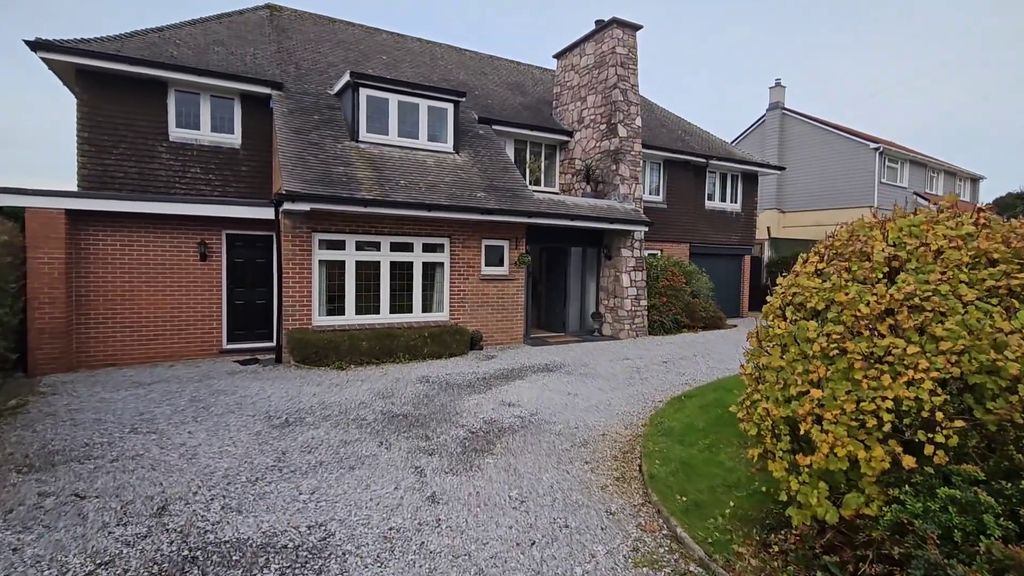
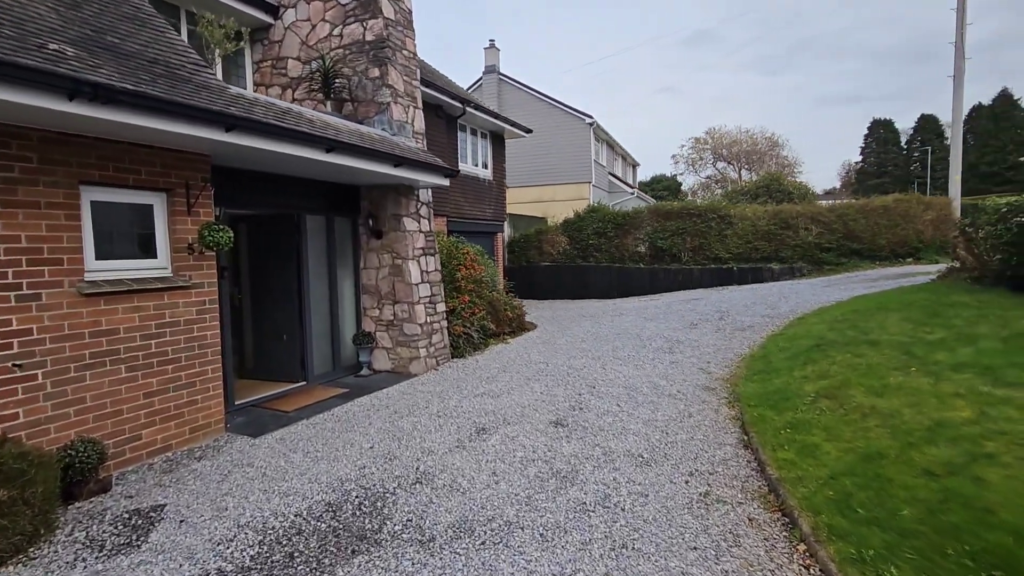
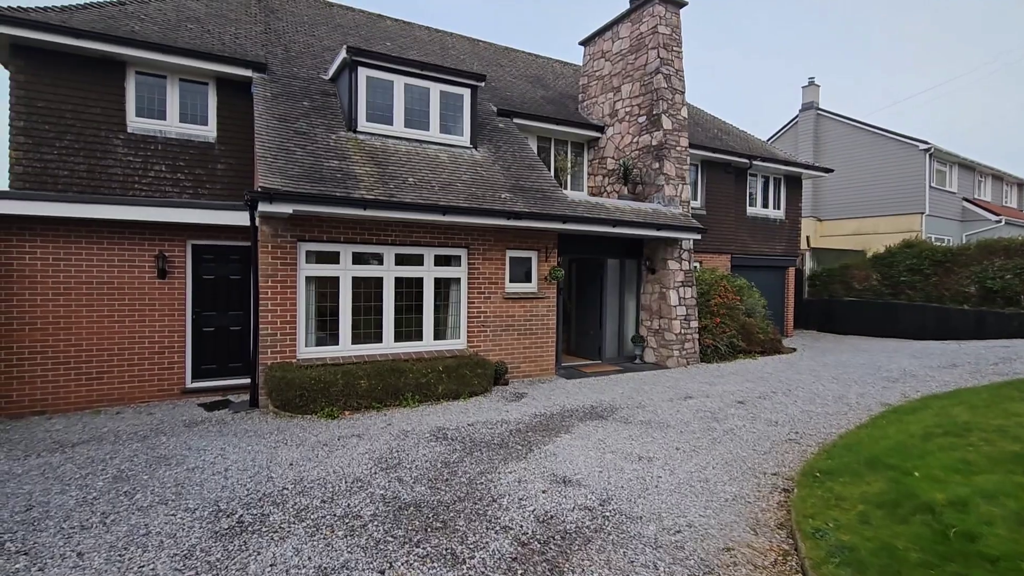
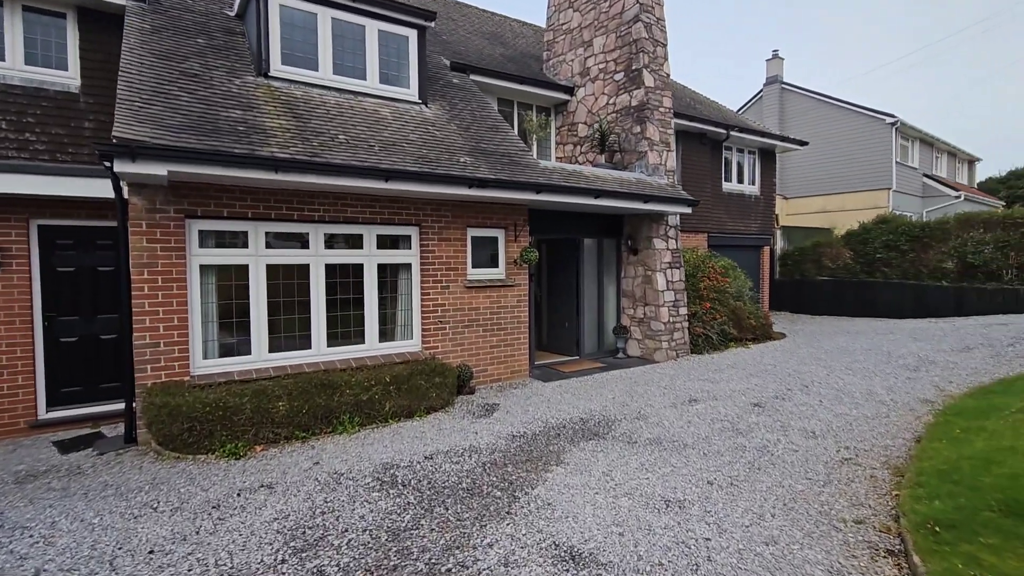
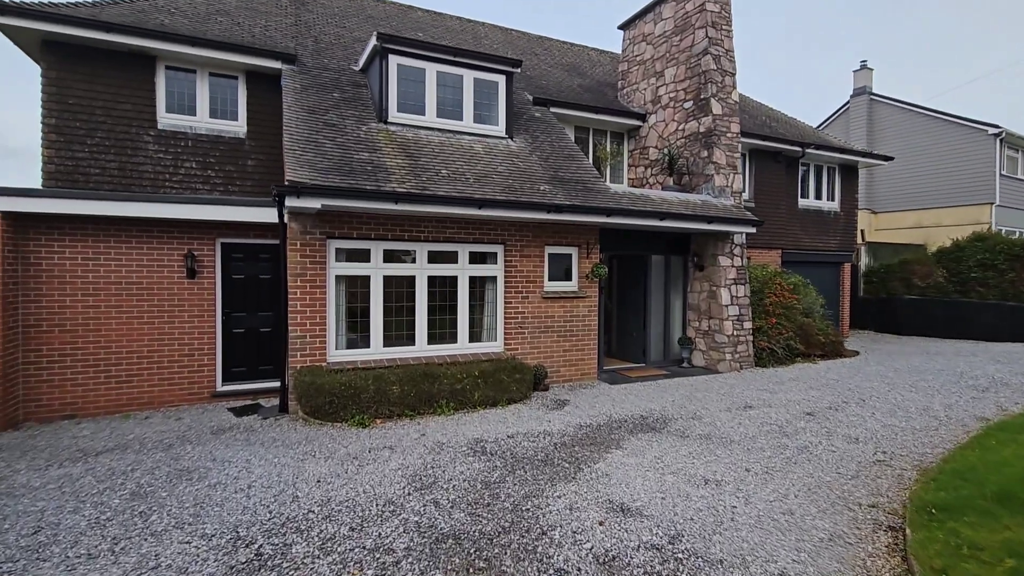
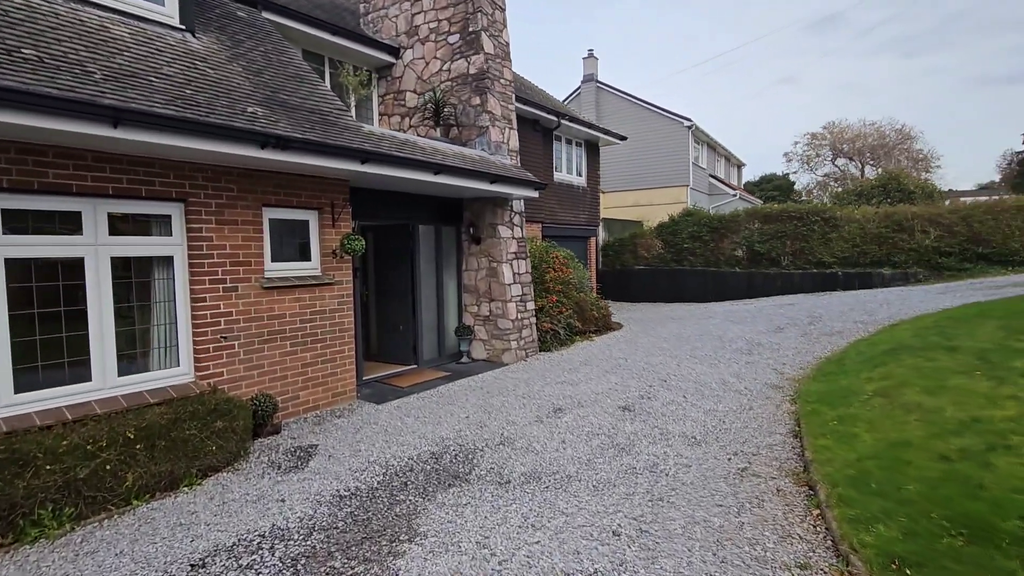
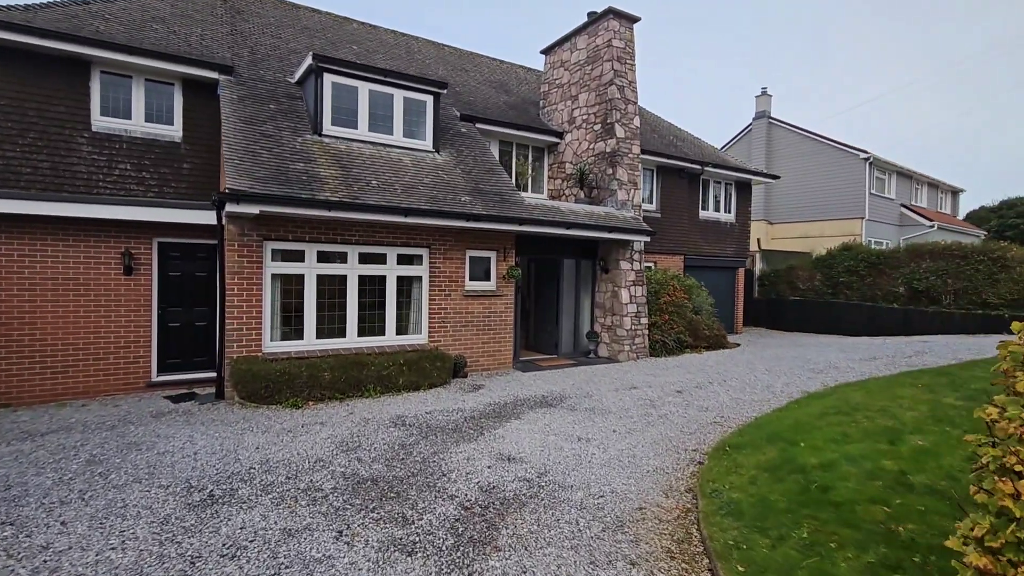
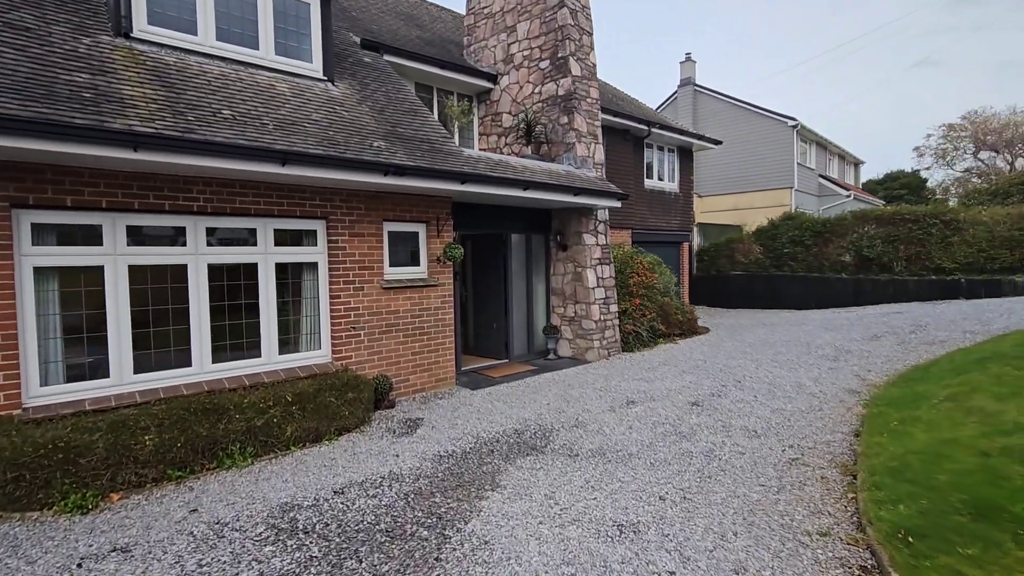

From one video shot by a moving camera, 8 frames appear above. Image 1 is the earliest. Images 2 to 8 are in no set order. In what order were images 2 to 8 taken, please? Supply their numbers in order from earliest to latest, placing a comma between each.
7, 3, 5, 4, 8, 6, 2
